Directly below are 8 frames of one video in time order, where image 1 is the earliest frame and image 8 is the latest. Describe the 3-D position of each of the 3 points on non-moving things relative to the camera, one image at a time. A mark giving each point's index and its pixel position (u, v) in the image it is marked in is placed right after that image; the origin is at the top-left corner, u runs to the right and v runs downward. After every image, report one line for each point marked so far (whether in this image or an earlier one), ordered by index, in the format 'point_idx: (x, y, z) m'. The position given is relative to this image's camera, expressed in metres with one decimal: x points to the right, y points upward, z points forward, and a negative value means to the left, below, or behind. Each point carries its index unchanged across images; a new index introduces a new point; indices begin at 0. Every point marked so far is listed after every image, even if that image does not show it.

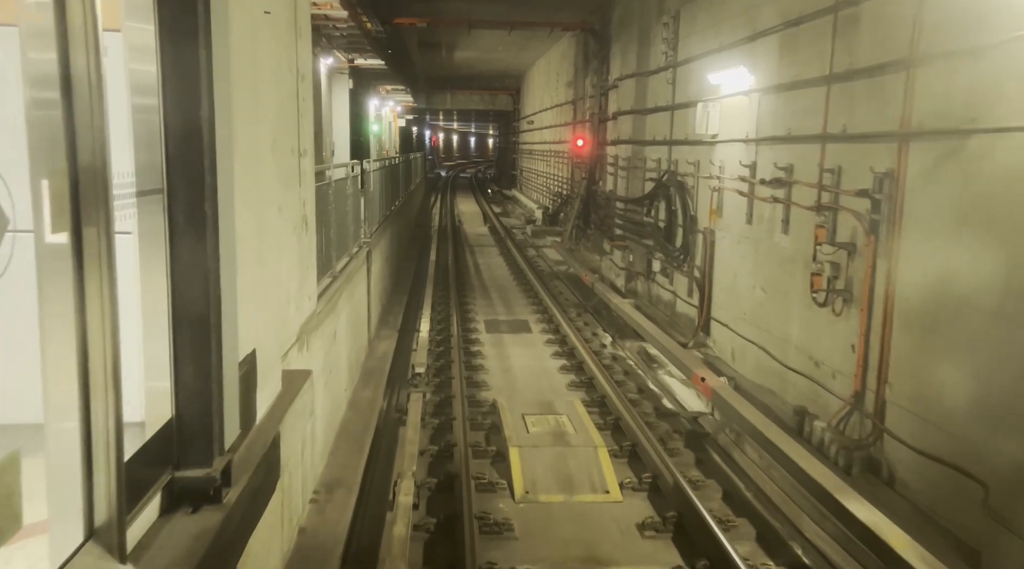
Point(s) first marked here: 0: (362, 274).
0: (-1.4, +0.1, +7.8) m
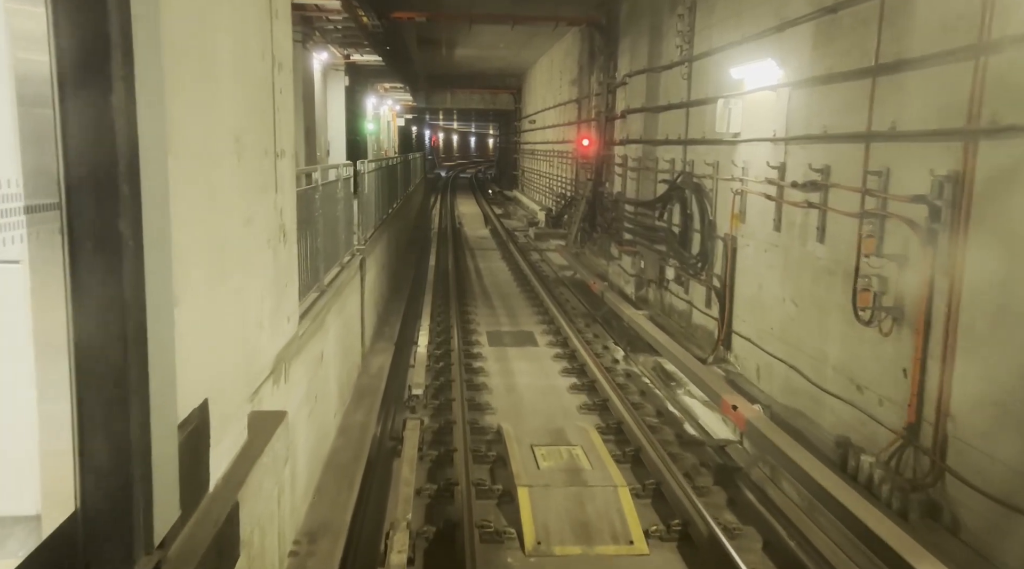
0: (-1.3, 0.0, +7.2) m
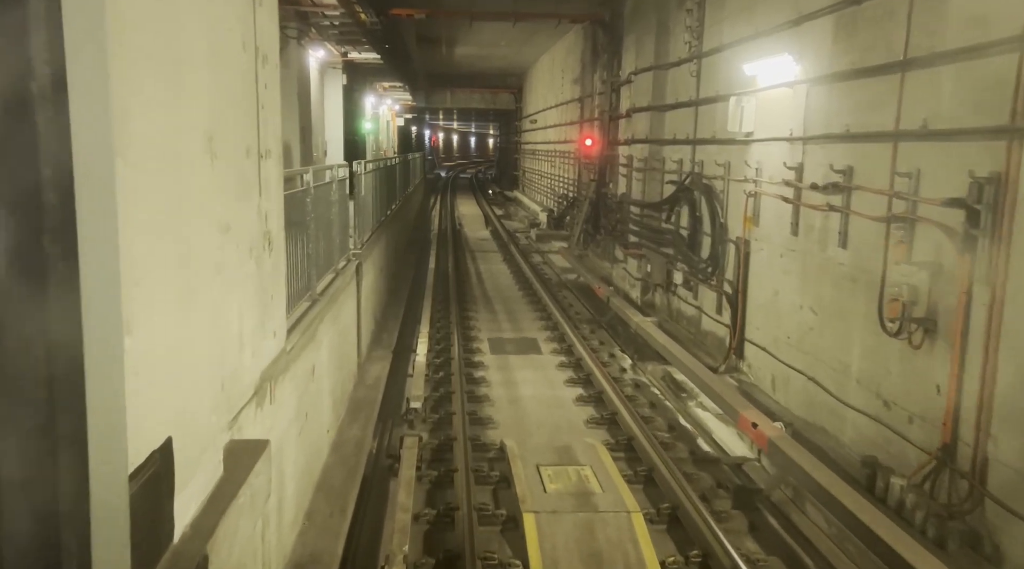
0: (-1.3, -0.1, +6.9) m
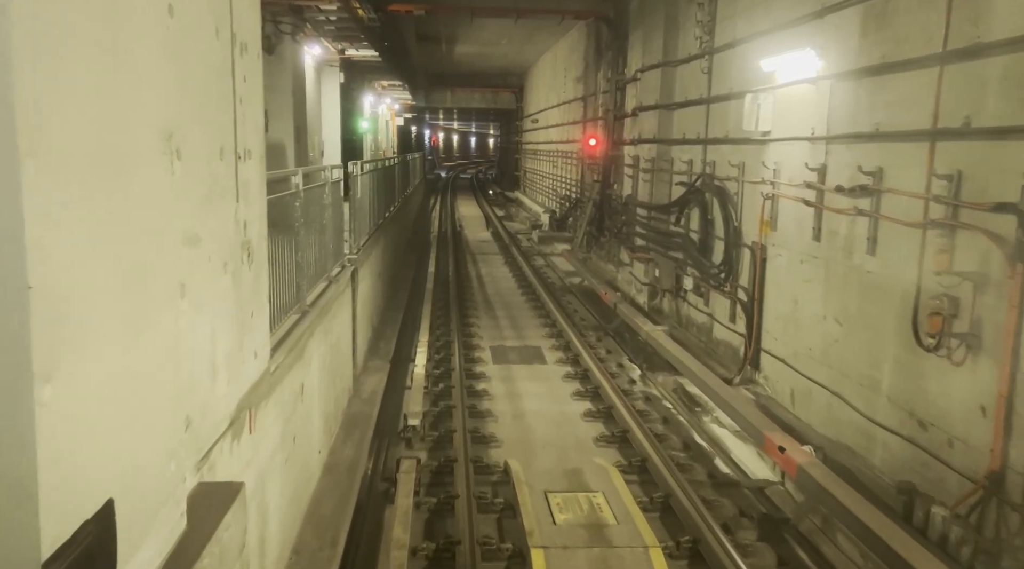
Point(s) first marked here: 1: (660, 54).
0: (-1.3, -0.1, +6.5) m
1: (+1.7, +2.7, +10.1) m
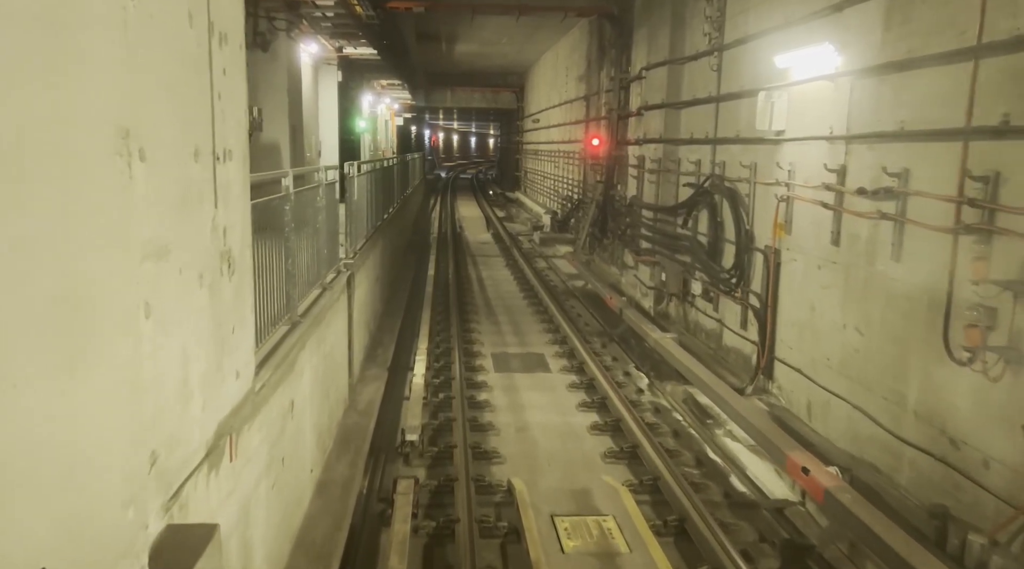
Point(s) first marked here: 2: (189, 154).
0: (-1.2, -0.2, +6.2) m
1: (+1.7, +2.6, +9.8) m
2: (-0.9, +0.4, +2.5) m
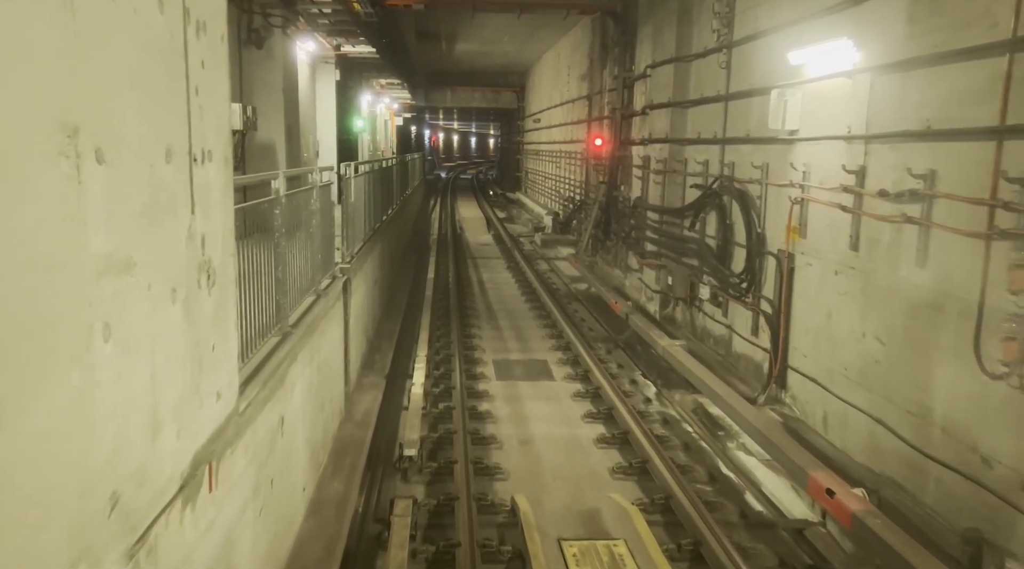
0: (-1.2, -0.2, +5.9) m
1: (+1.8, +2.6, +9.5) m
2: (-0.9, +0.3, +2.2) m
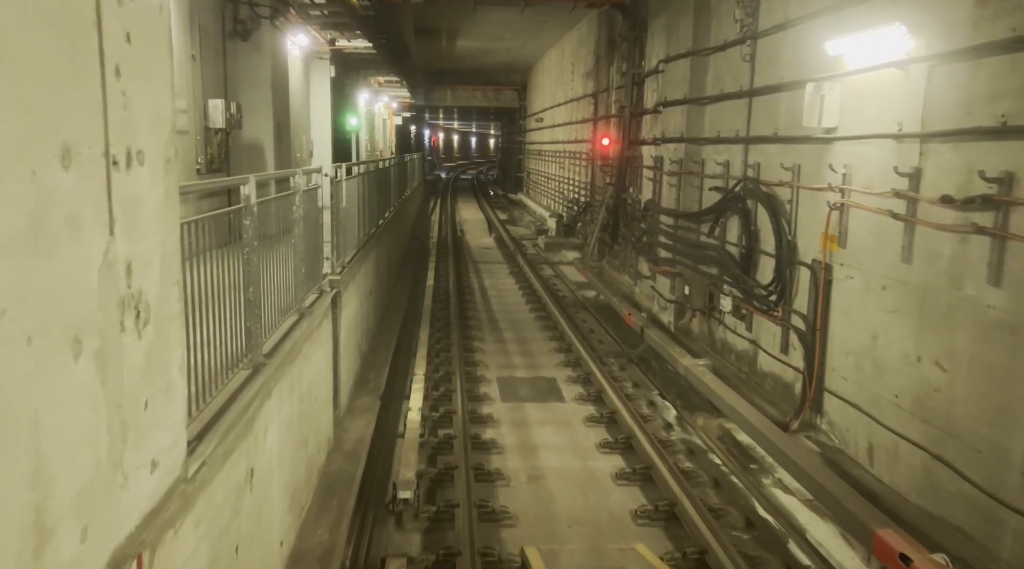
0: (-1.2, -0.3, +5.3) m
1: (+1.8, +2.5, +8.9) m
2: (-0.9, +0.2, +1.6) m
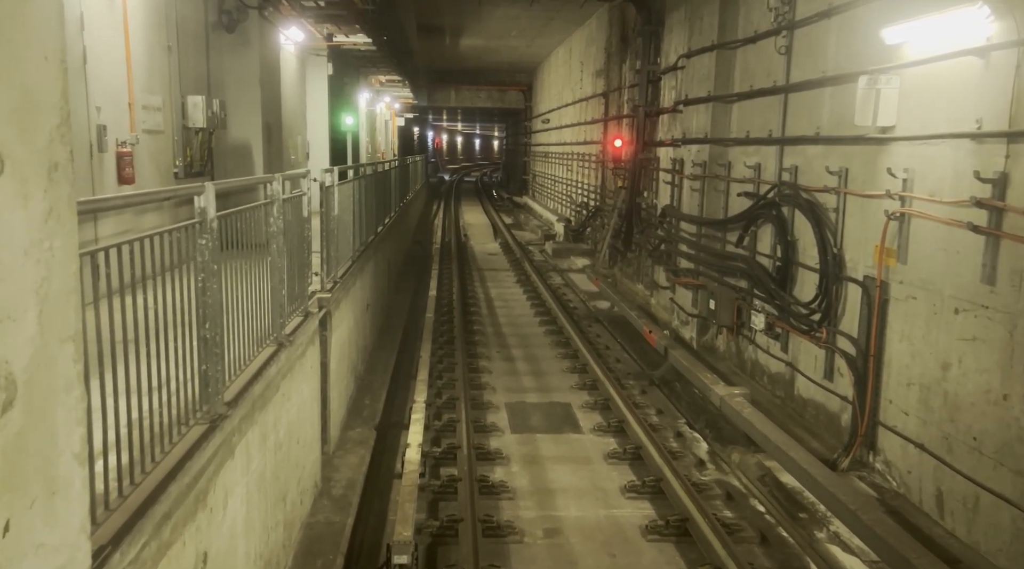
0: (-1.1, -0.4, +4.6) m
1: (+1.9, +2.4, +8.2) m
2: (-0.8, +0.1, +0.9) m
